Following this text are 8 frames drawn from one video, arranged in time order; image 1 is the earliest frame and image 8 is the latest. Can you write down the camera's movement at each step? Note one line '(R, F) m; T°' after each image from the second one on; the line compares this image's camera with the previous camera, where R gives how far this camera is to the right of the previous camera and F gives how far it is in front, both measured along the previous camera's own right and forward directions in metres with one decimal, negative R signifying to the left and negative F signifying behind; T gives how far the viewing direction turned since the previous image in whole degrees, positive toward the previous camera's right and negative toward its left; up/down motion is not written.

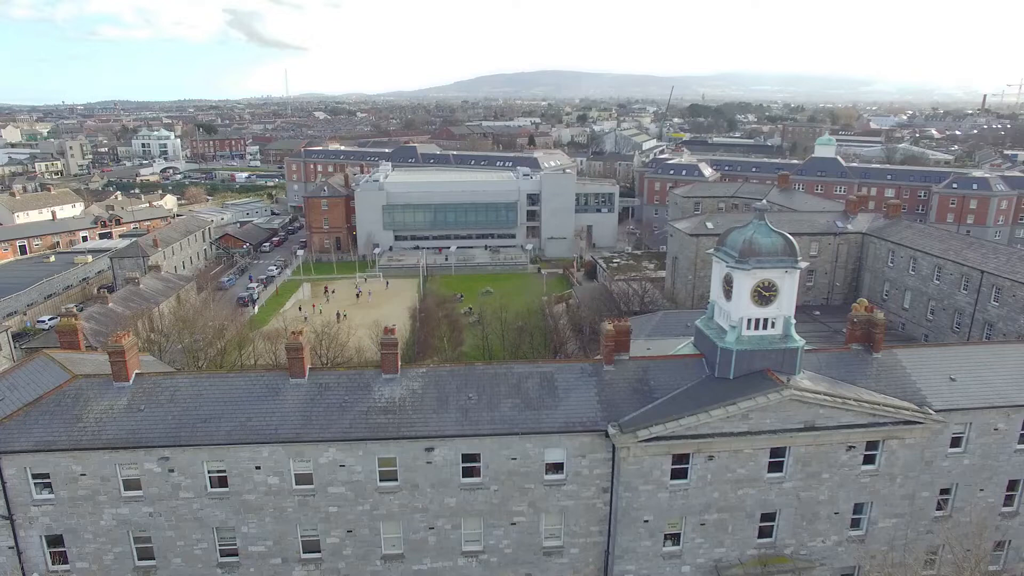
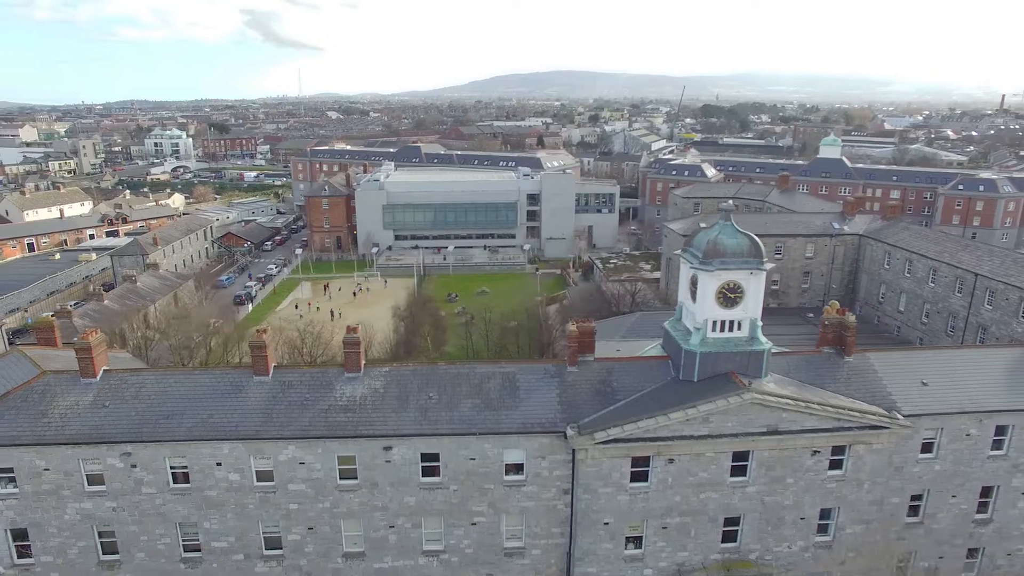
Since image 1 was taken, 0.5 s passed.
(+1.9, +0.1) m; -1°
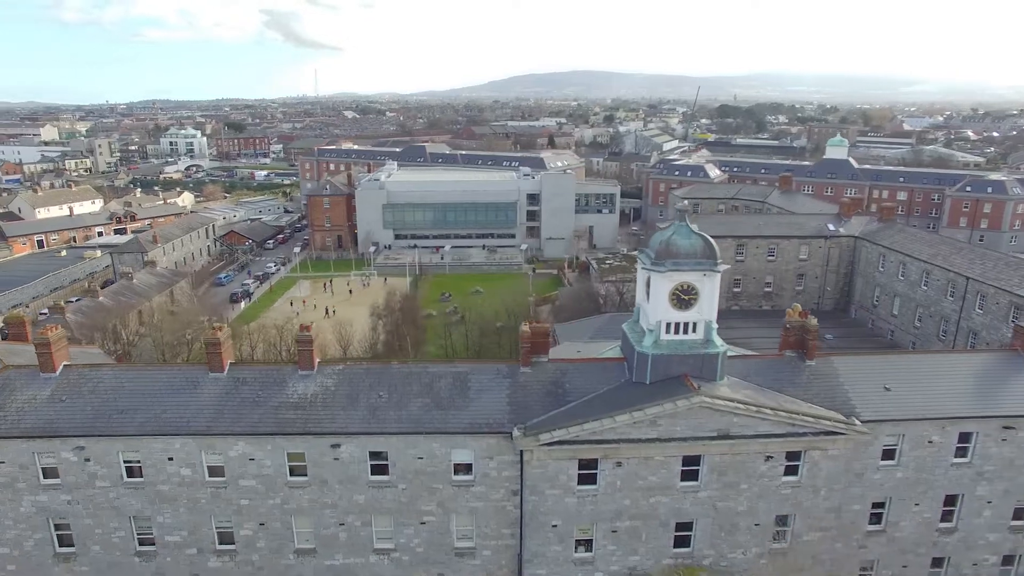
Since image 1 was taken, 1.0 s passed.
(+2.4, +0.1) m; -1°
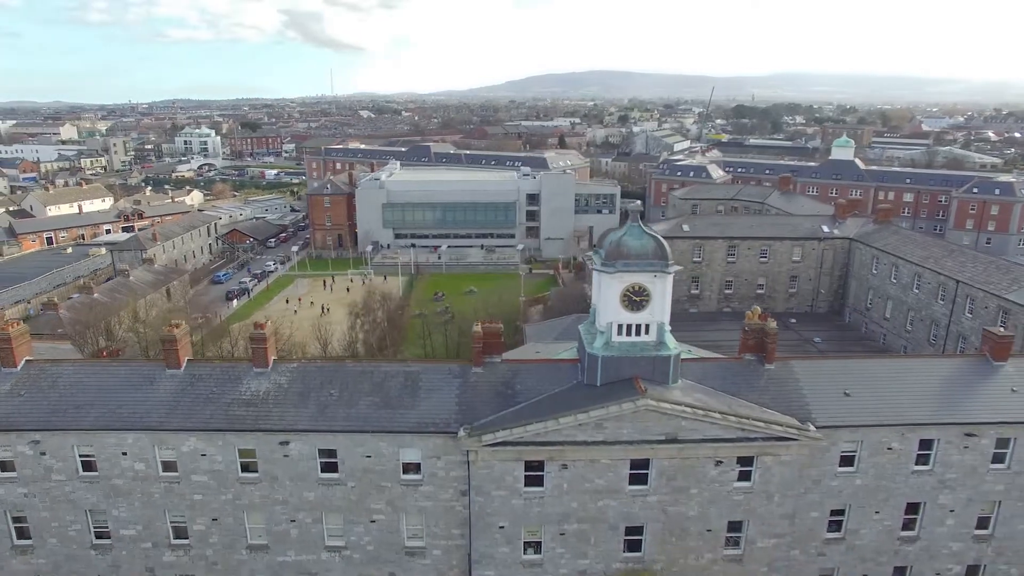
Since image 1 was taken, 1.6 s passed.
(+2.4, +0.1) m; -1°
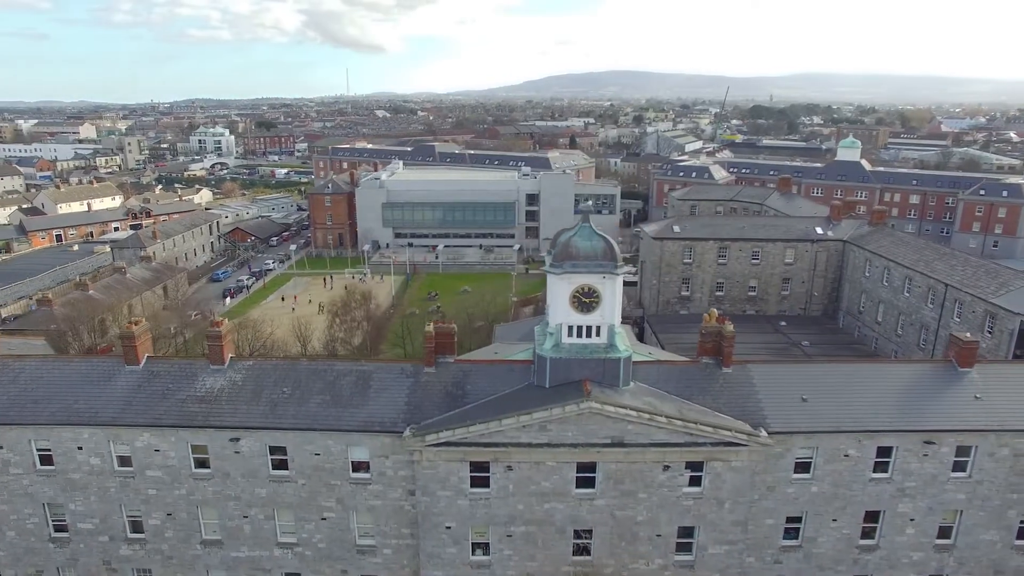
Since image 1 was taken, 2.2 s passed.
(+2.4, +0.1) m; -1°
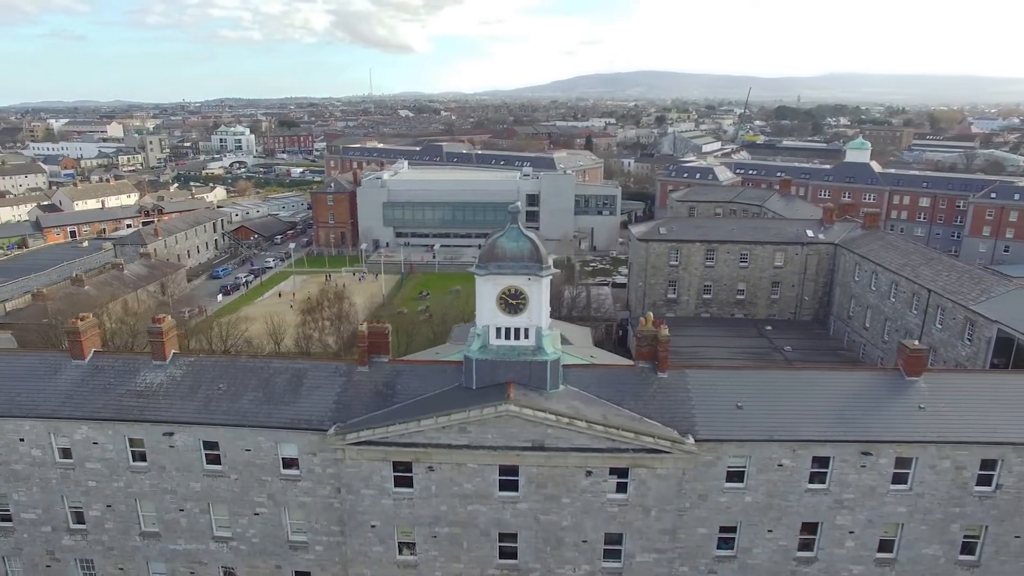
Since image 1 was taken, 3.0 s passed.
(+3.4, +0.2) m; -2°
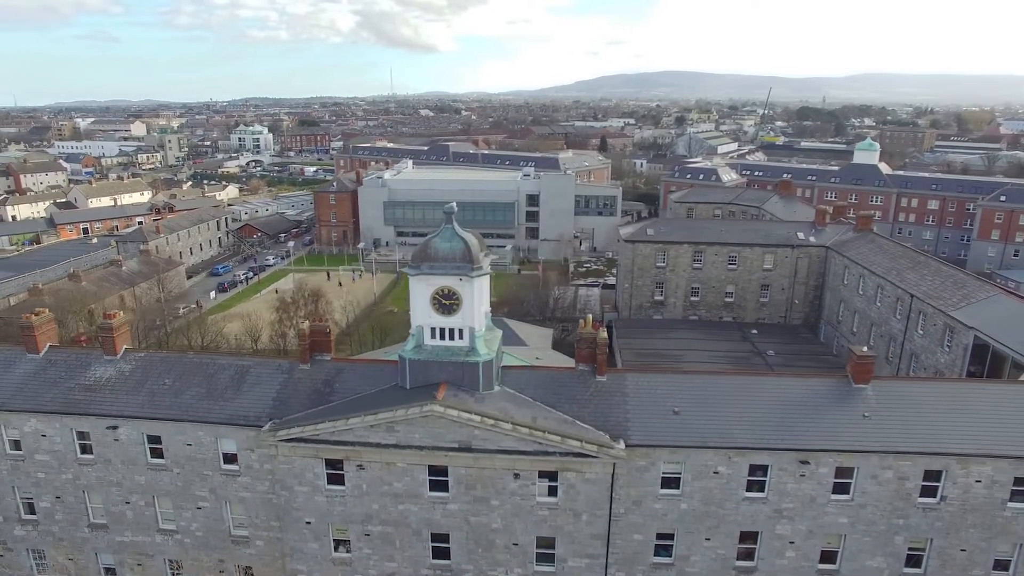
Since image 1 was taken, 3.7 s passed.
(+3.1, +0.1) m; -2°
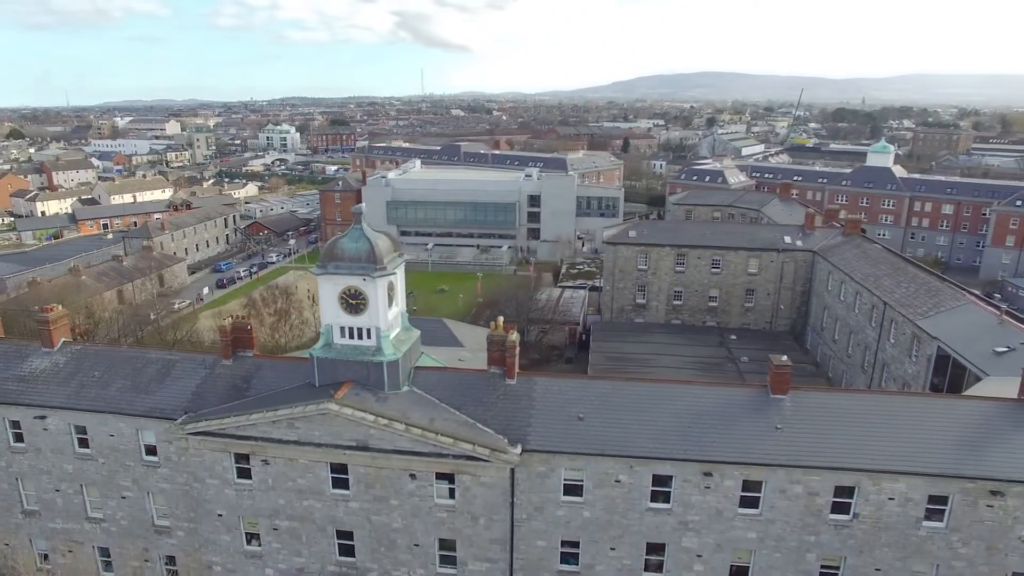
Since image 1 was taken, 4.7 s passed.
(+4.4, +0.2) m; -3°
